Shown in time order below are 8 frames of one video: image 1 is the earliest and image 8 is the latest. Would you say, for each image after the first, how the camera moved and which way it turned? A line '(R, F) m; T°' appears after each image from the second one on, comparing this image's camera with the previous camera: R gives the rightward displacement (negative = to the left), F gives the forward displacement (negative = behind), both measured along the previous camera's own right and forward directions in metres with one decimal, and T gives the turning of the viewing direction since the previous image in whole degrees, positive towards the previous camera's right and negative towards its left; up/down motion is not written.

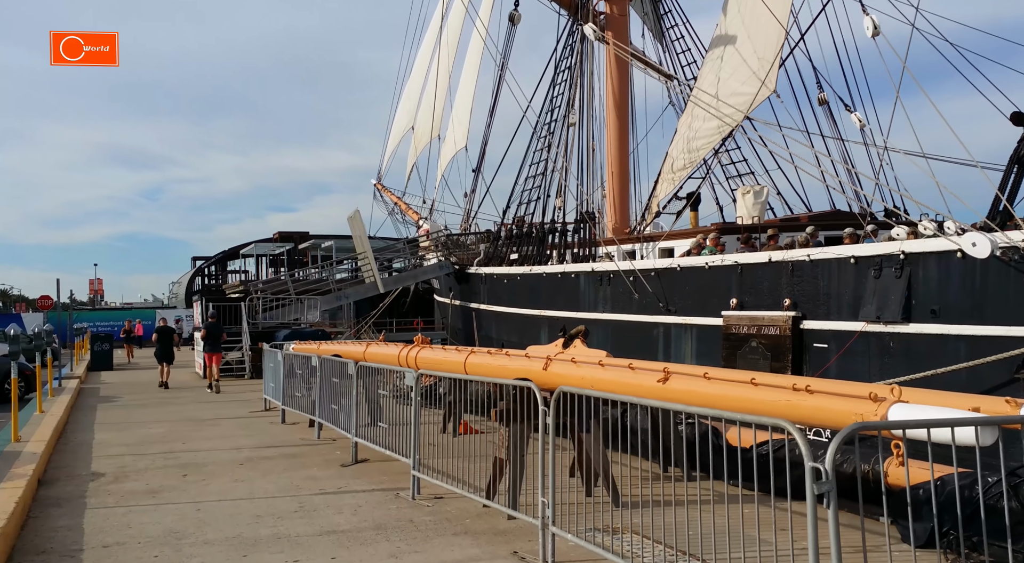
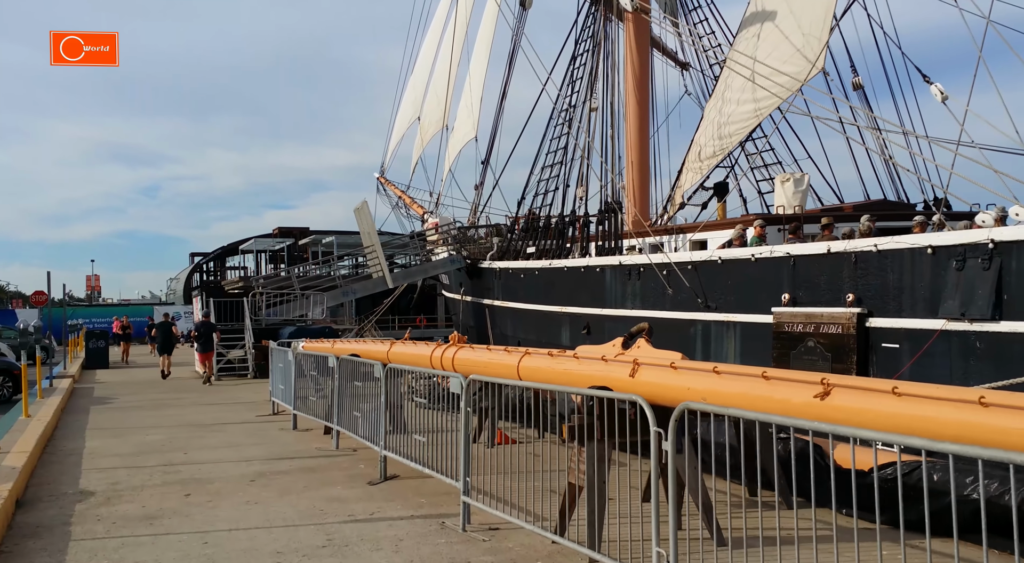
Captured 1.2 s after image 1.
(-0.4, +1.1) m; 0°
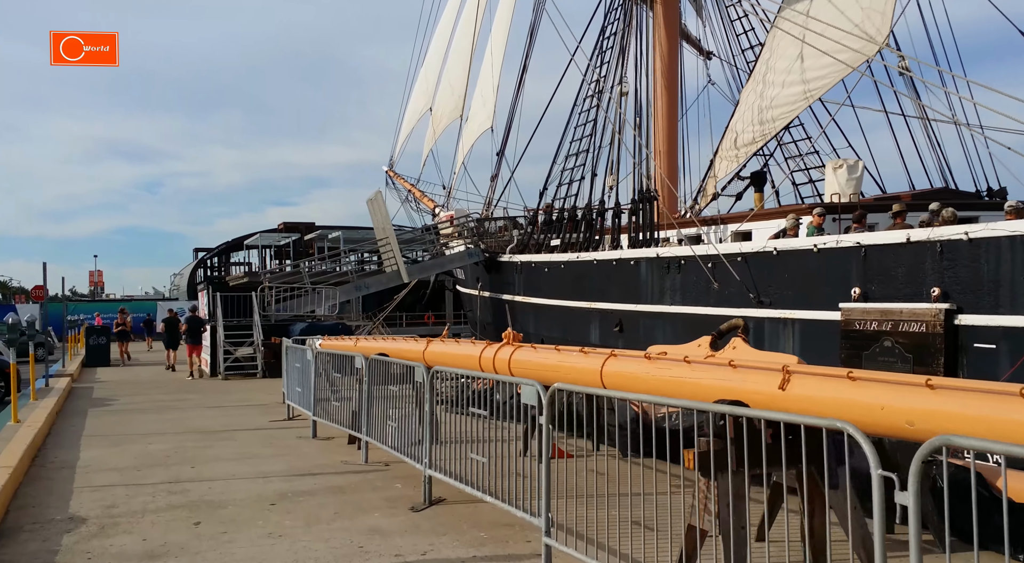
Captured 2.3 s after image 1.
(-0.4, +1.1) m; 0°
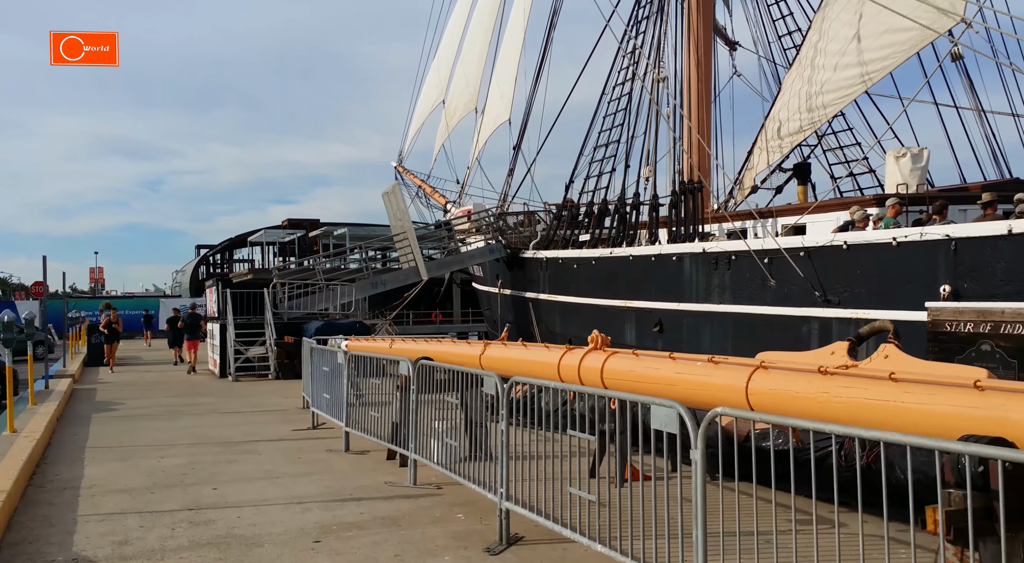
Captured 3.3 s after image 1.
(-0.5, +1.0) m; 0°
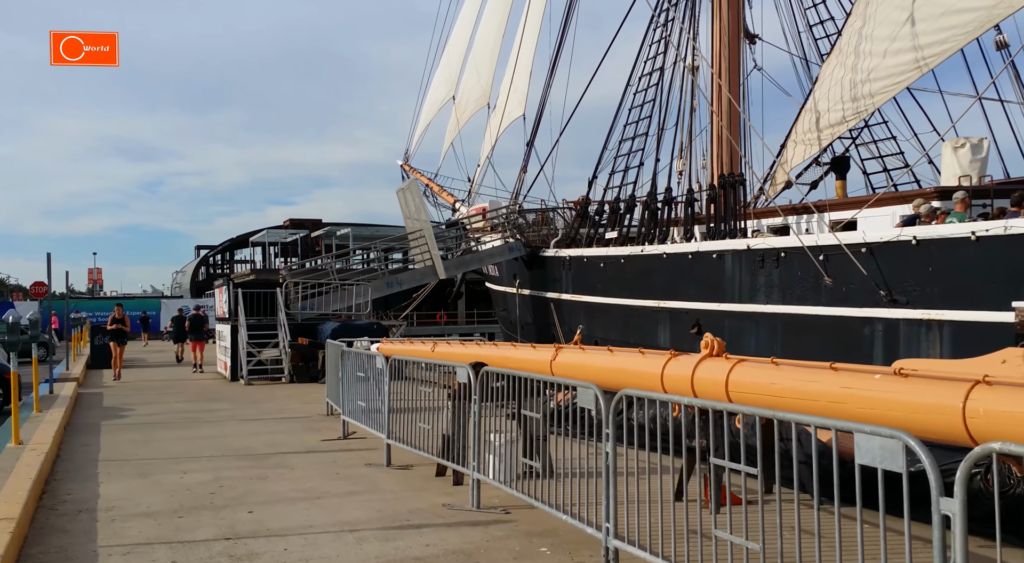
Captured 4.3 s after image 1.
(-0.5, +0.8) m; 0°
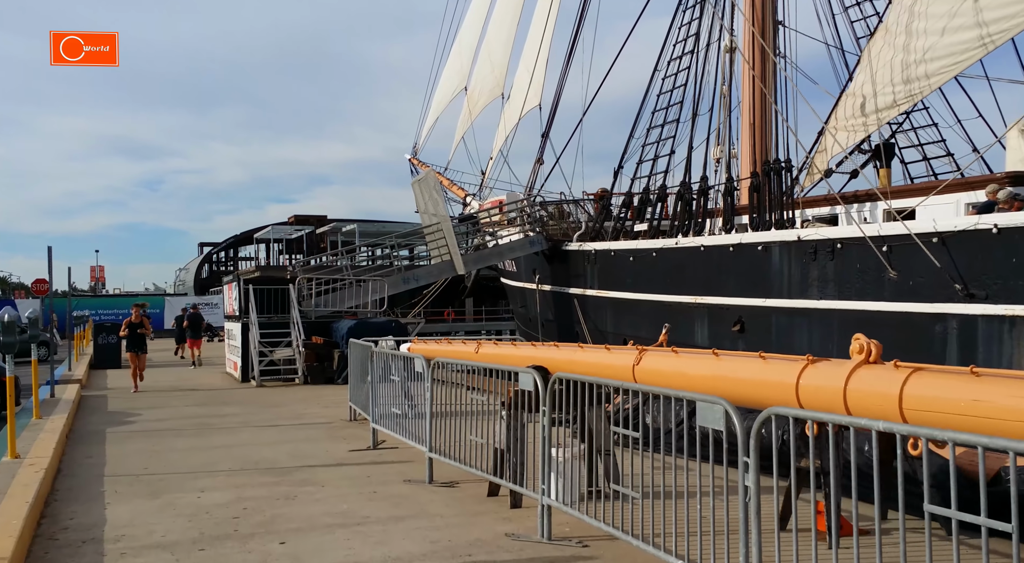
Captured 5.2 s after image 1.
(-0.4, +0.9) m; 0°
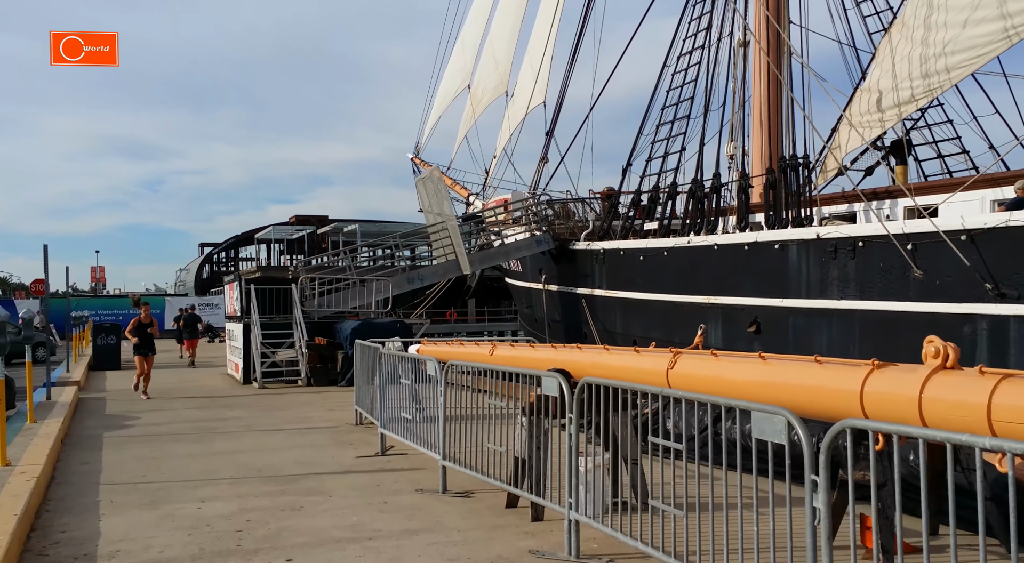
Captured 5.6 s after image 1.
(-0.1, +0.4) m; 0°
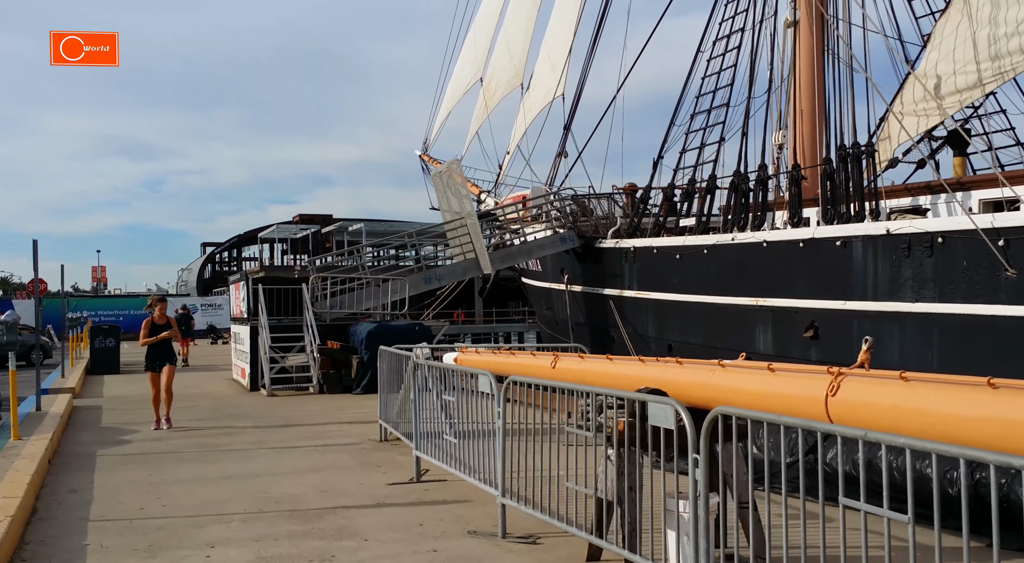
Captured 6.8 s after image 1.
(-0.4, +1.1) m; 0°
